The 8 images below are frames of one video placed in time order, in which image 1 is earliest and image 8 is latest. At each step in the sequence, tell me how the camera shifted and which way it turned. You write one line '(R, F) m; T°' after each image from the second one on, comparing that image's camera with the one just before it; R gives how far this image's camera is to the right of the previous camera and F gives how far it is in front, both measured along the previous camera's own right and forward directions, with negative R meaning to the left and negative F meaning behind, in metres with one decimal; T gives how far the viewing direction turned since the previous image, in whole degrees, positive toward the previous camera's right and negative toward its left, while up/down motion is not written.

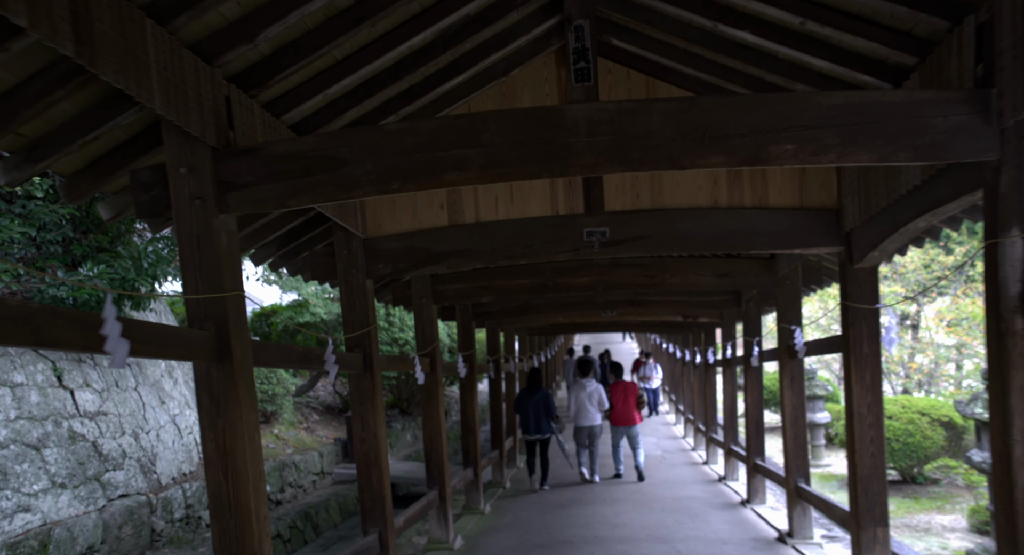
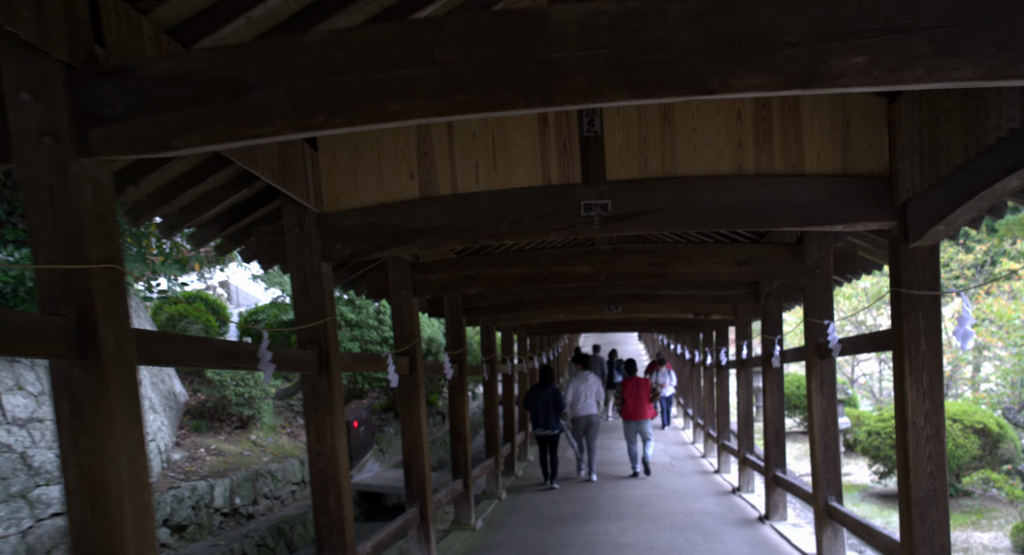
(+0.1, +0.8) m; 0°
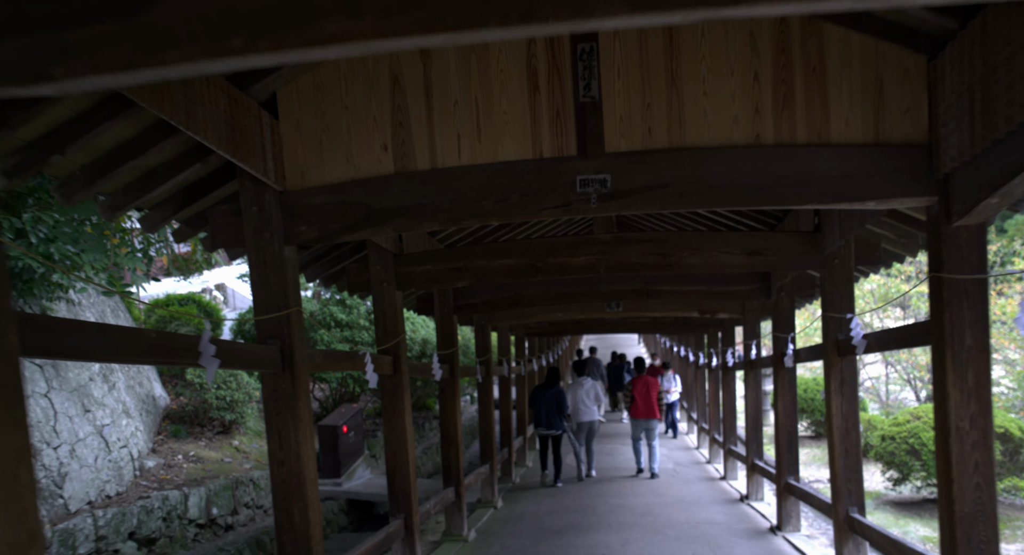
(+0.1, +0.5) m; 0°
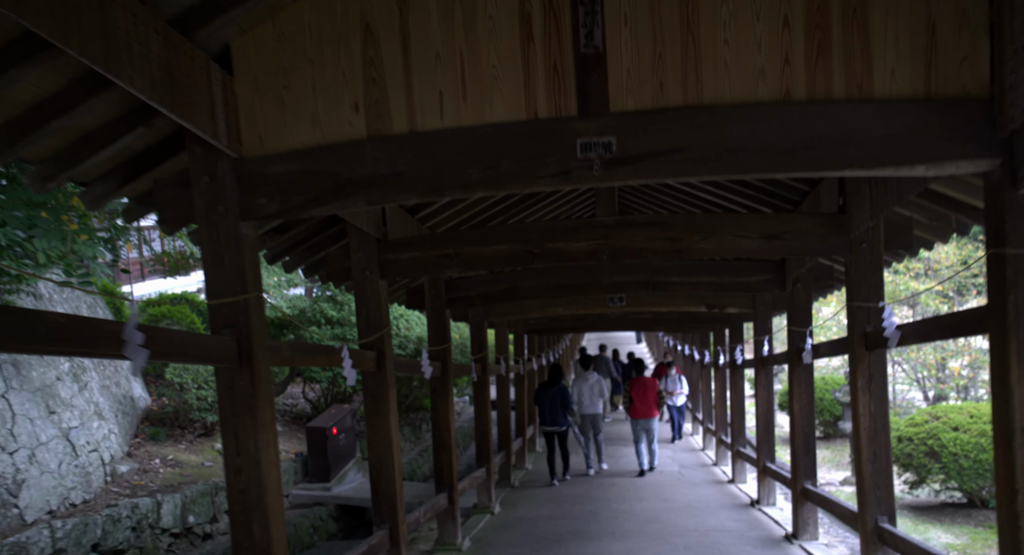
(0.0, +0.5) m; 0°
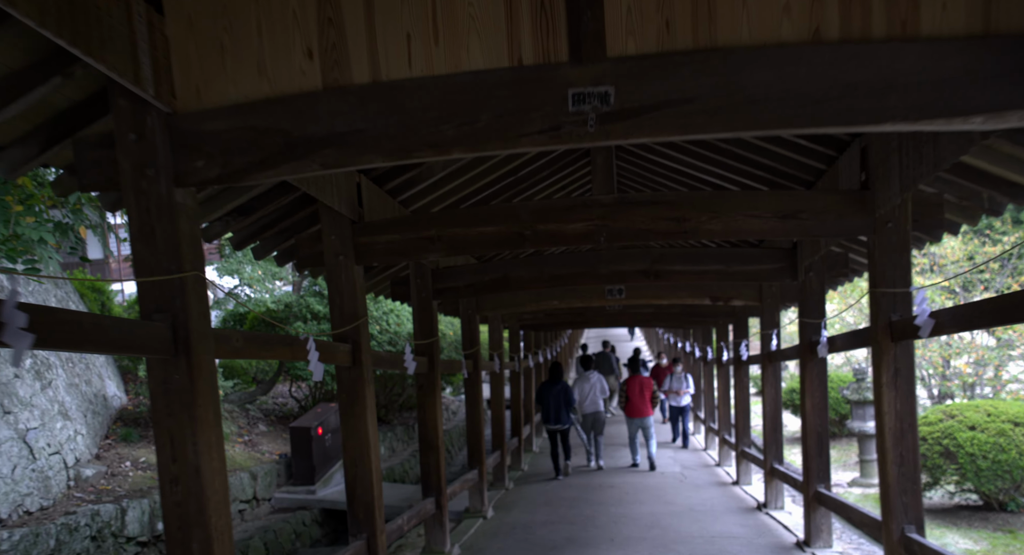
(+0.1, +0.4) m; 0°
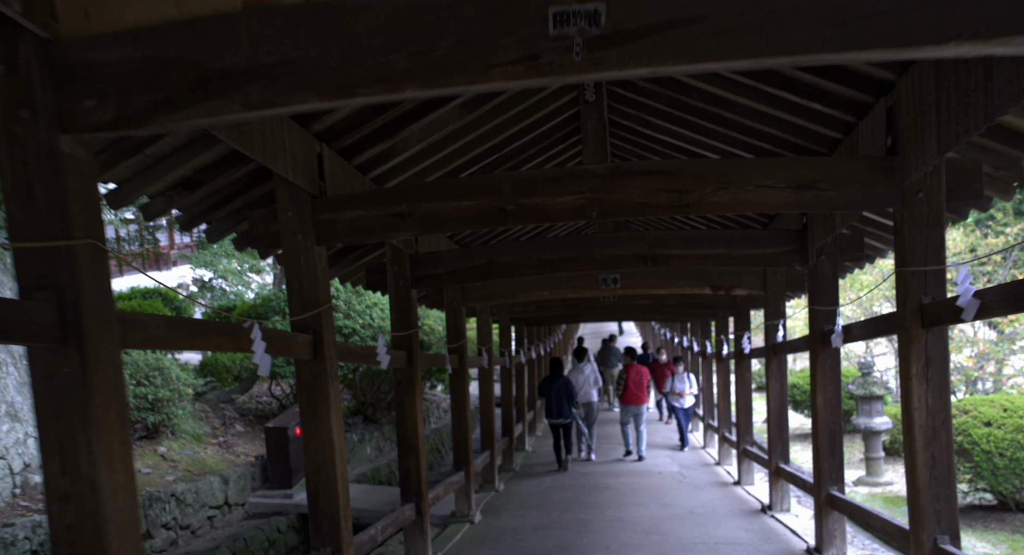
(+0.1, +0.5) m; 0°
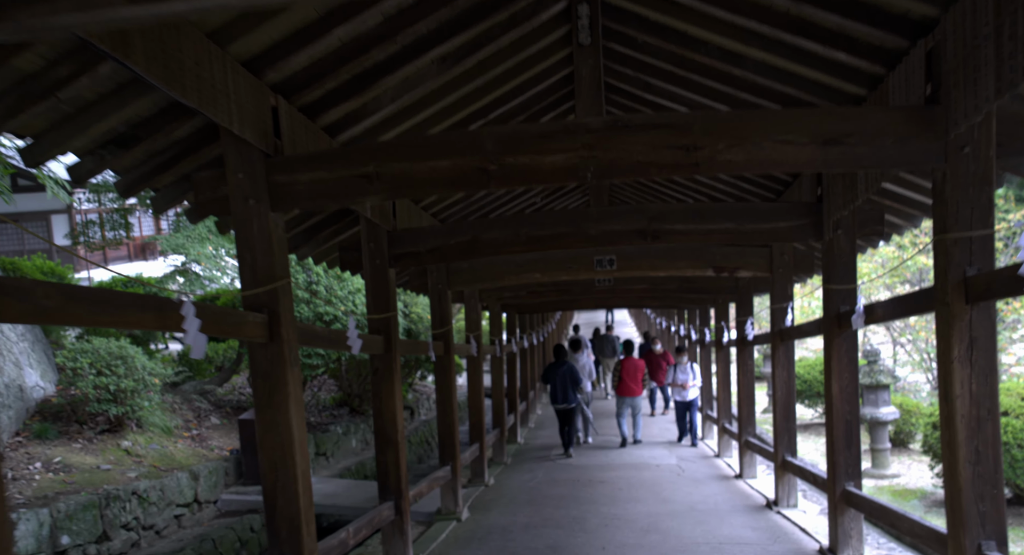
(+0.1, +0.5) m; 0°
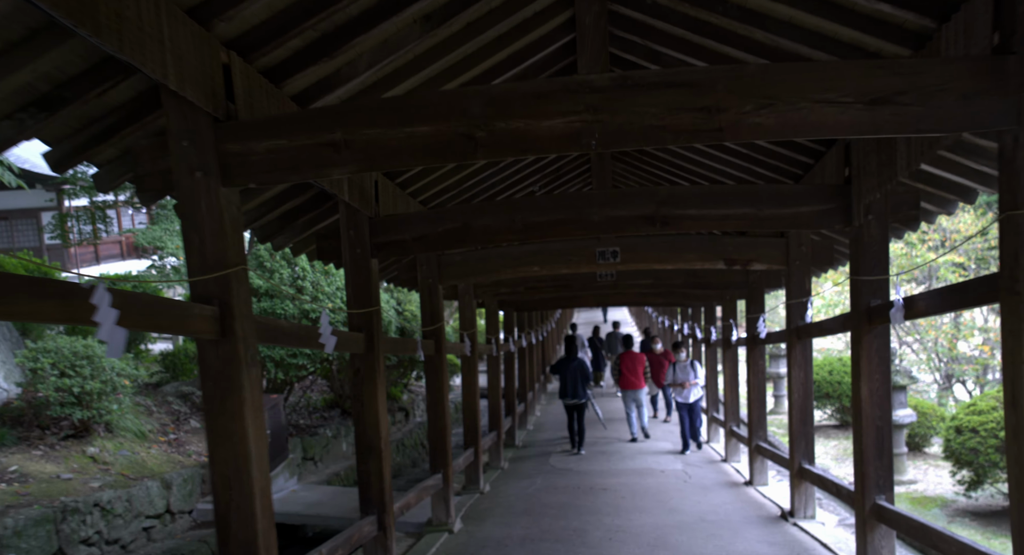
(0.0, +0.5) m; 0°
